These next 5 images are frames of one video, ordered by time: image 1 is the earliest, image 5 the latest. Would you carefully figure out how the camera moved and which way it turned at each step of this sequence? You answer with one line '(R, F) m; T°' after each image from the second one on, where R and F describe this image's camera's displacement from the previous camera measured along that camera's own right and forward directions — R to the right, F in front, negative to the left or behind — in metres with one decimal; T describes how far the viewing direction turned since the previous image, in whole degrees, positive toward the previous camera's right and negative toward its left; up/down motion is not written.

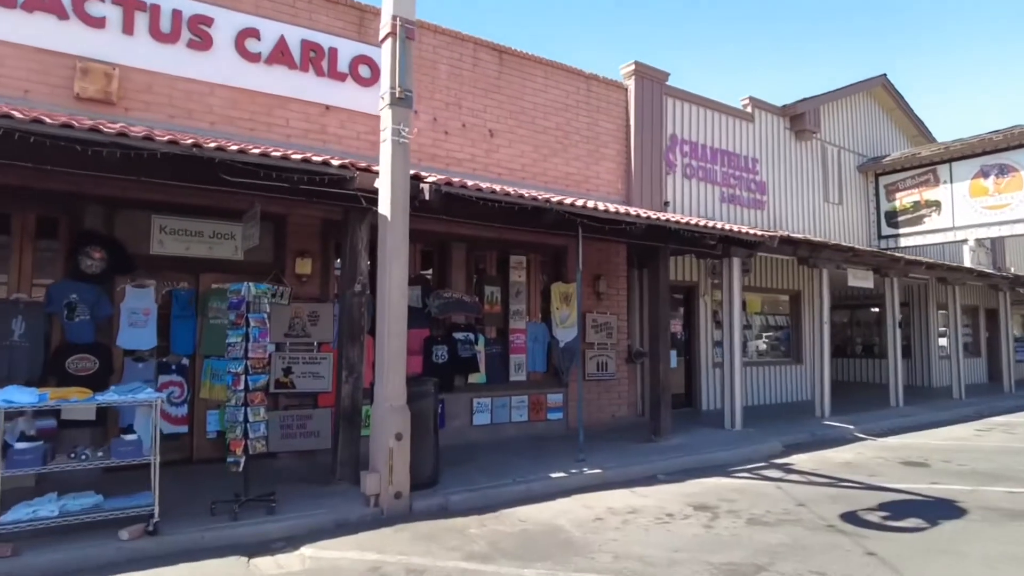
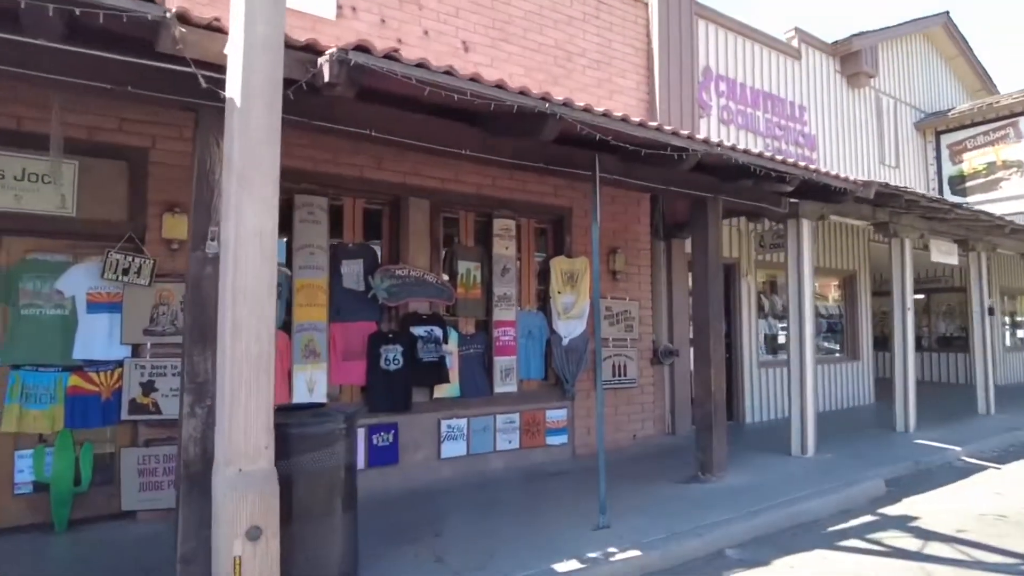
(+0.2, +3.3) m; 0°
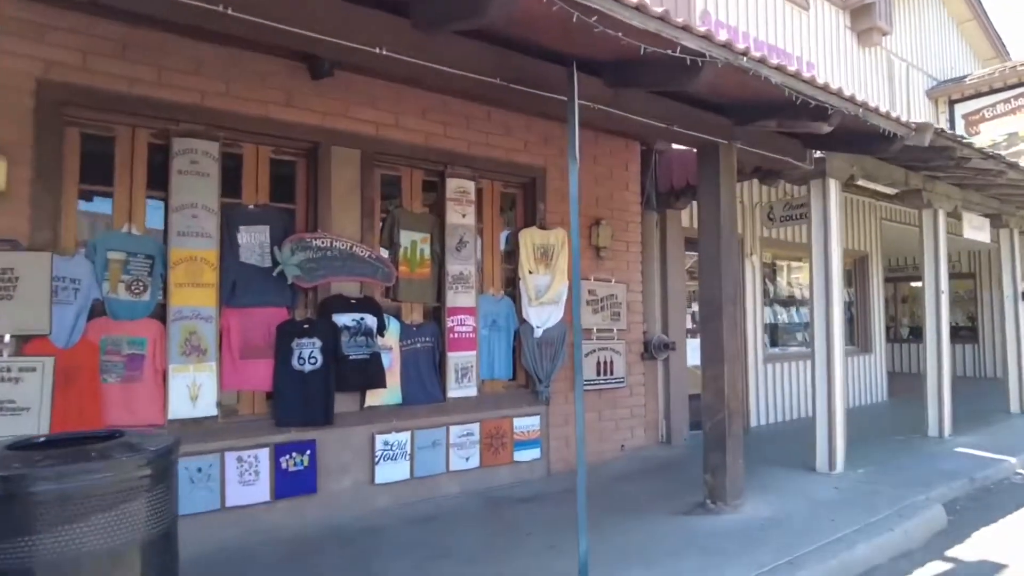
(+0.2, +1.7) m; +2°
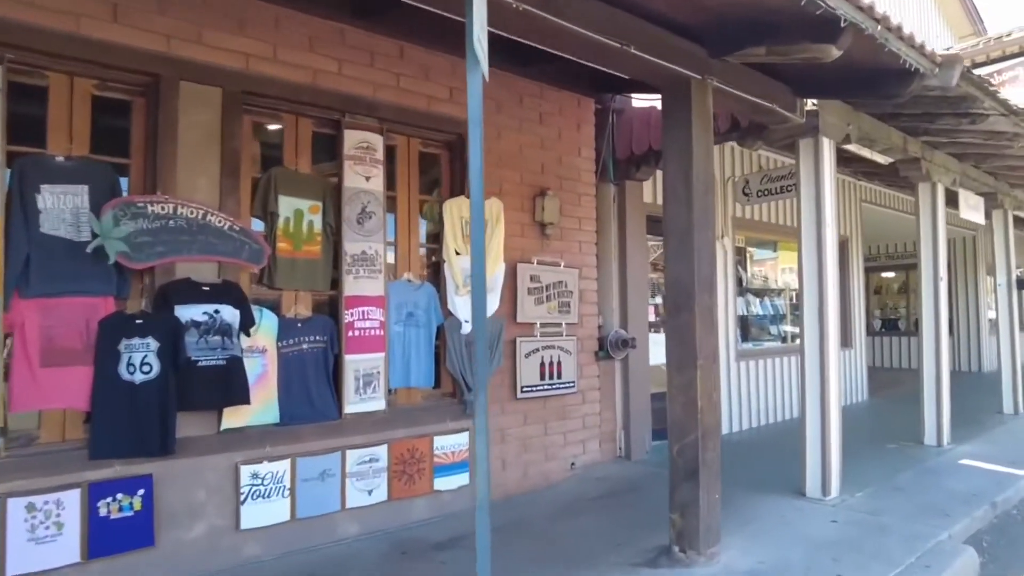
(+0.4, +1.4) m; +3°
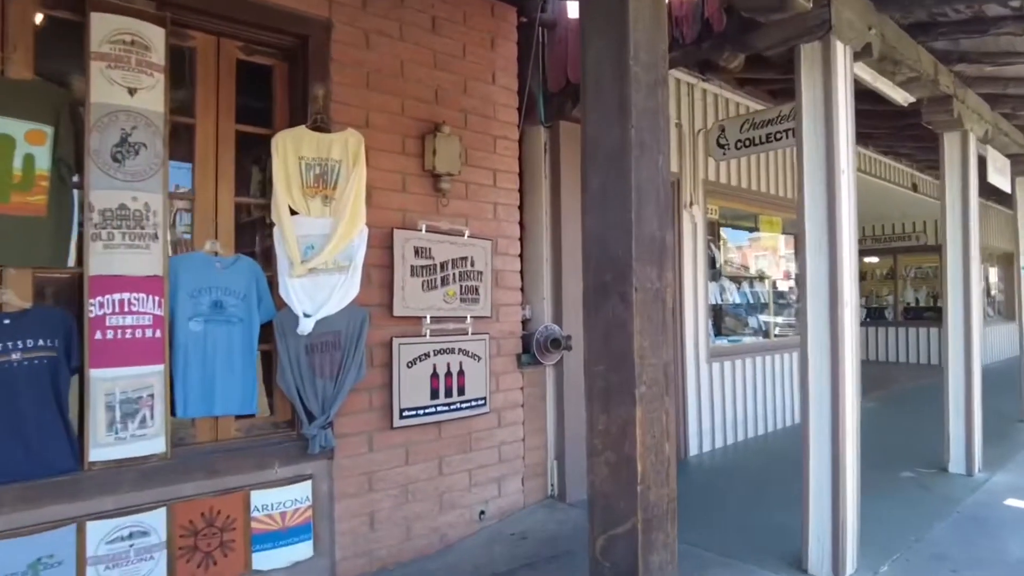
(+0.6, +1.9) m; +2°
